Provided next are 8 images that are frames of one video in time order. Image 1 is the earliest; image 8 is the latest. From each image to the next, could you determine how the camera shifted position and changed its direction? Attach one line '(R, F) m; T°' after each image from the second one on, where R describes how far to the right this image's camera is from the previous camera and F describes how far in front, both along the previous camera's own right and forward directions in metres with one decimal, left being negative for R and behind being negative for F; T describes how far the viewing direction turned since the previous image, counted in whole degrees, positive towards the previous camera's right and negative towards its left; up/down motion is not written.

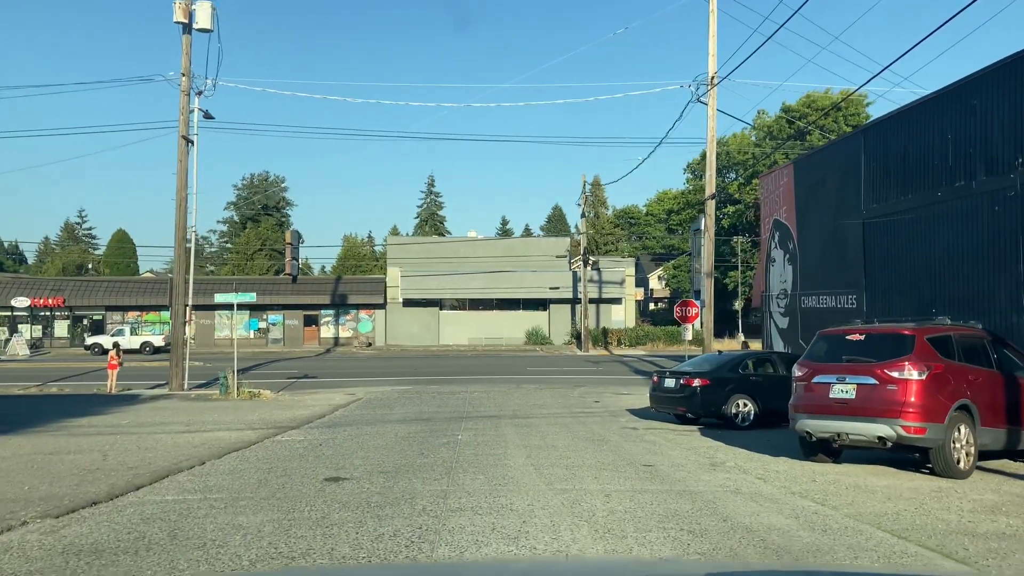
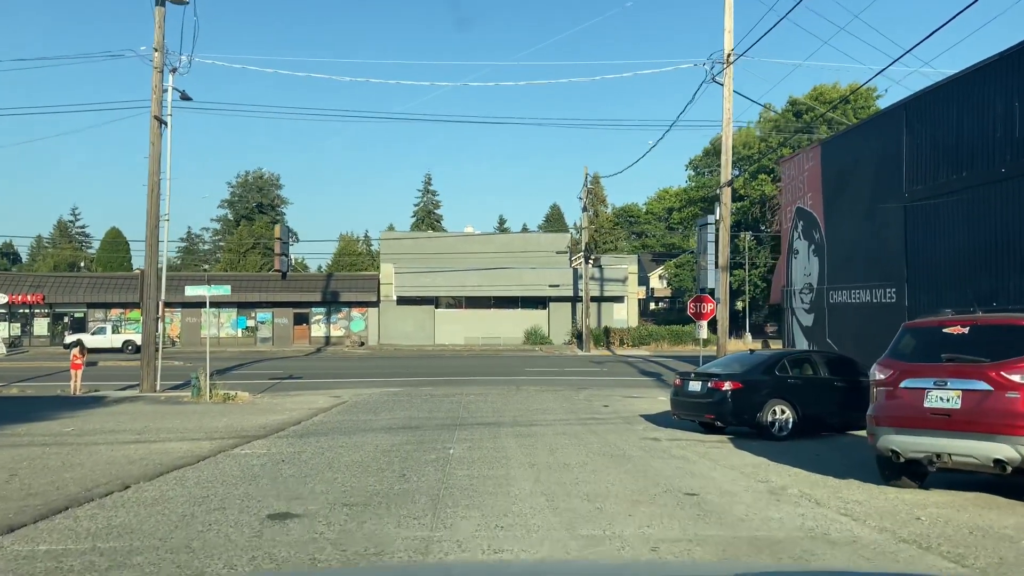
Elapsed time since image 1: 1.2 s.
(-0.1, +2.0) m; 0°
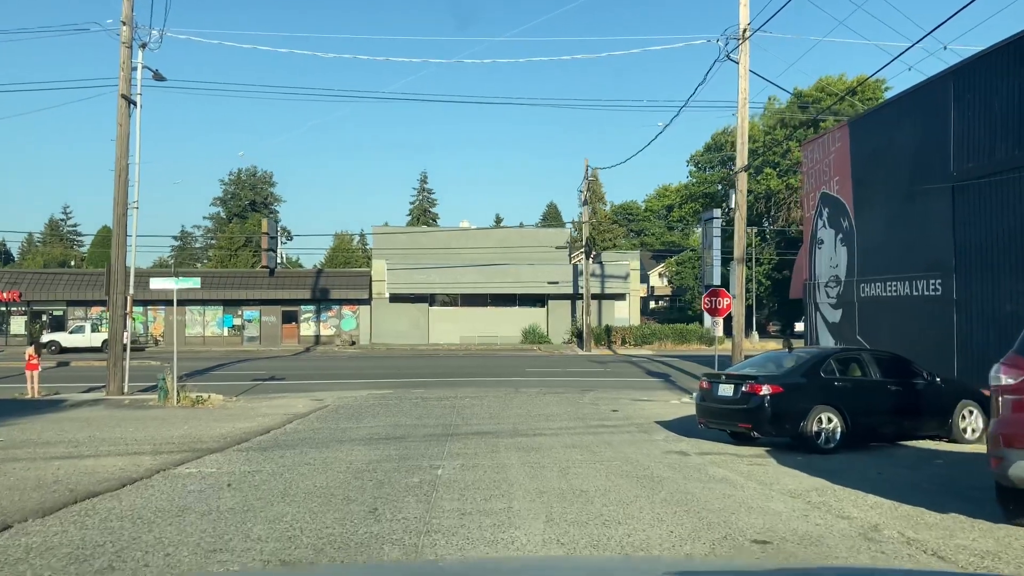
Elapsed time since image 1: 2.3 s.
(-0.1, +1.9) m; 0°
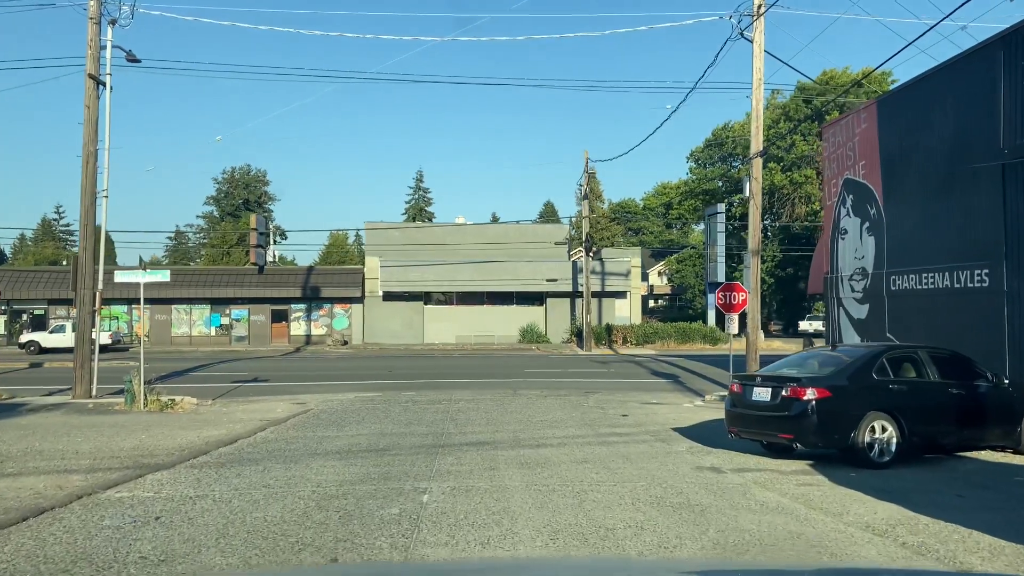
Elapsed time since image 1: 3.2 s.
(-0.1, +1.6) m; 0°
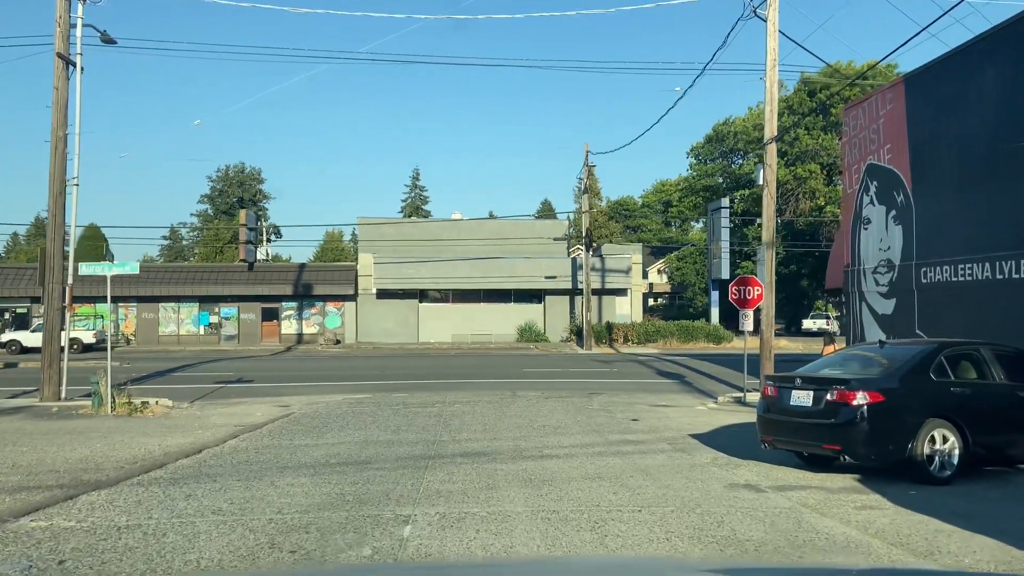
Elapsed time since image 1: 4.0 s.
(0.0, +1.3) m; 0°
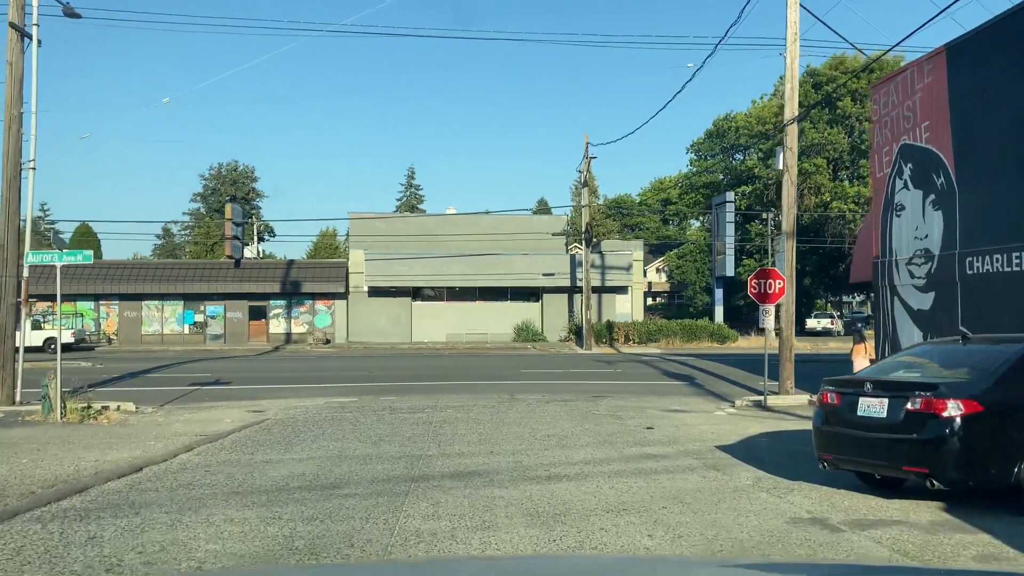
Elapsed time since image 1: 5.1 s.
(-0.1, +1.7) m; 0°
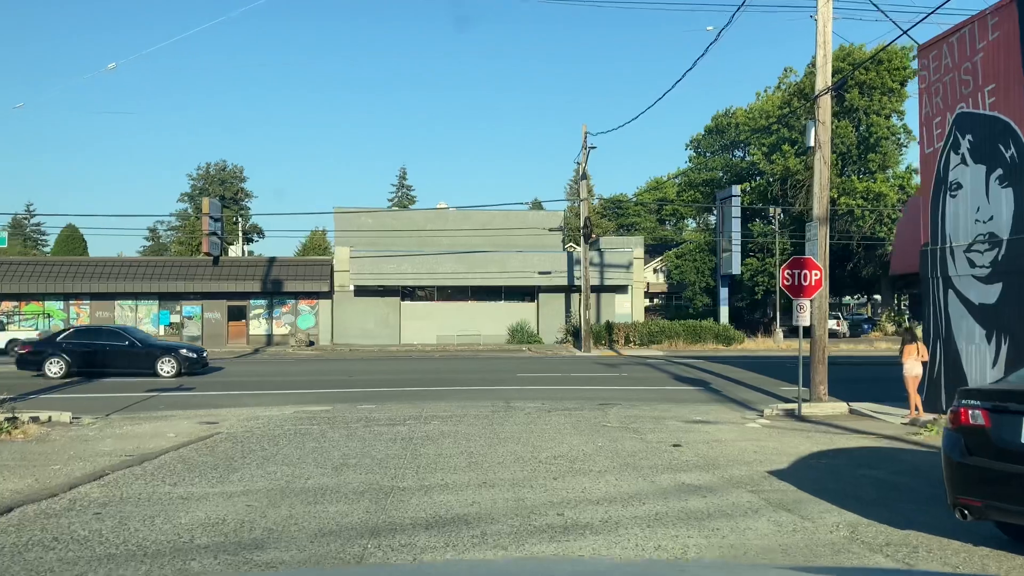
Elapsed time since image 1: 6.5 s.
(-0.1, +2.3) m; +1°
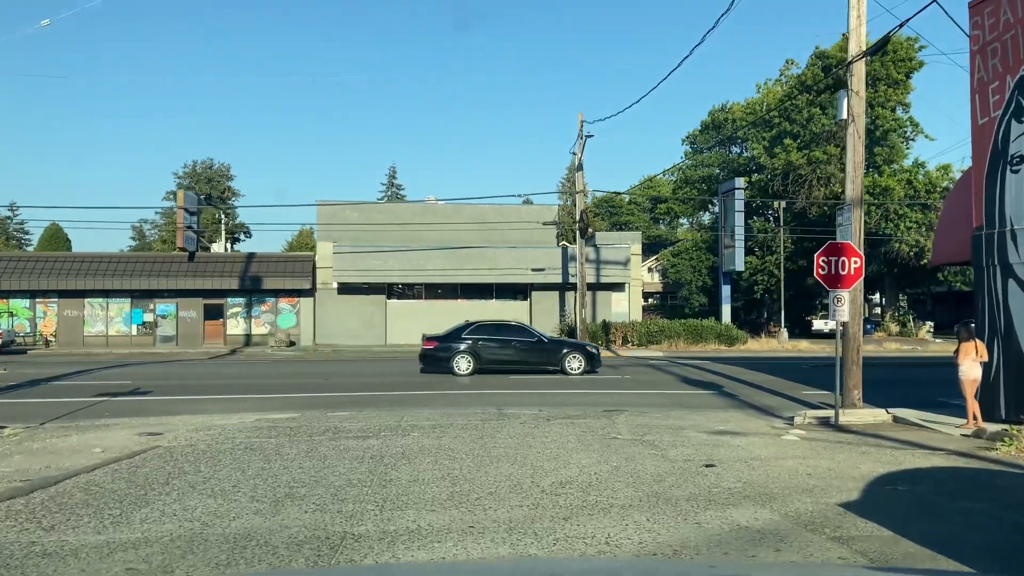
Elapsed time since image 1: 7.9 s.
(0.0, +2.0) m; +1°
